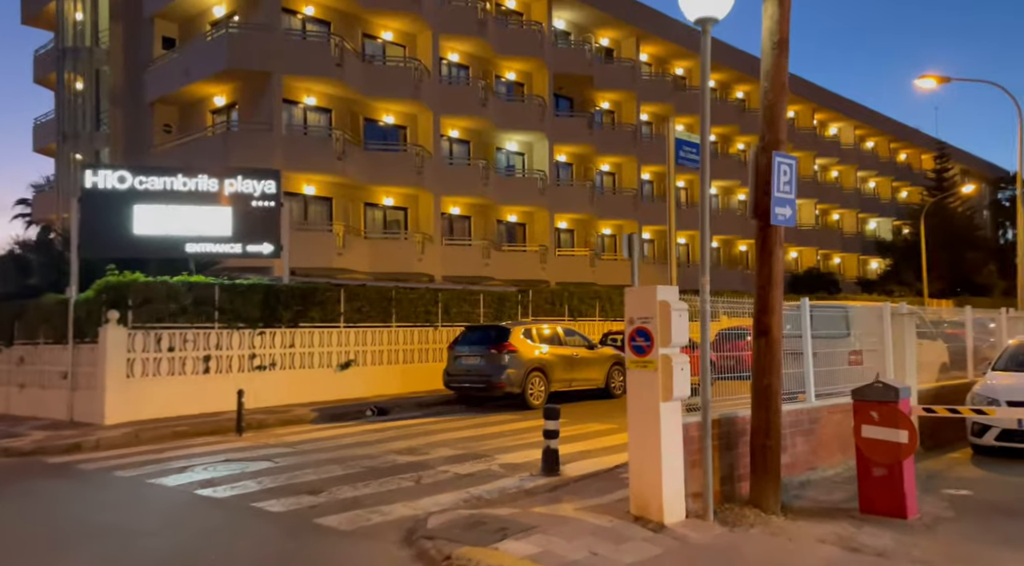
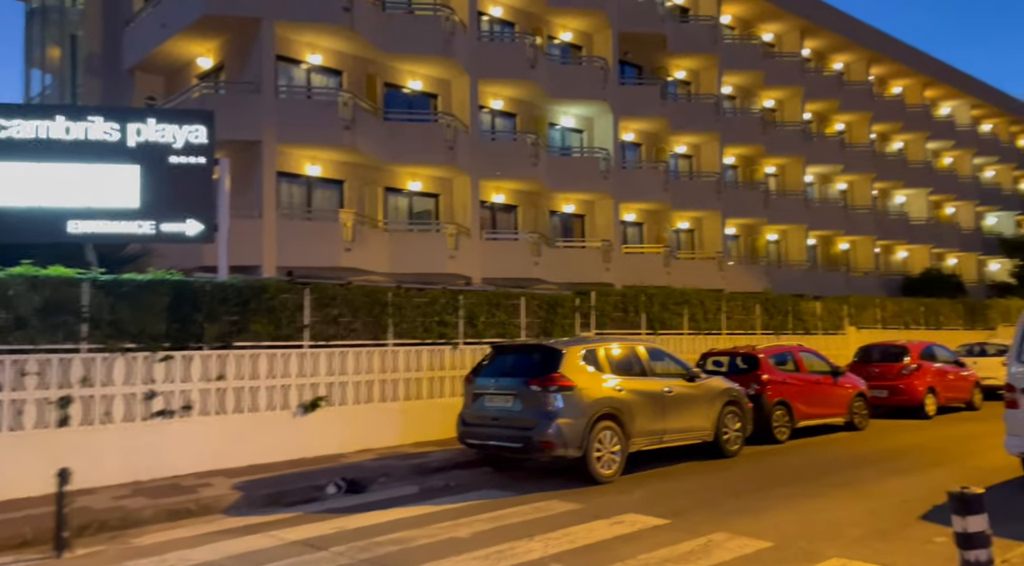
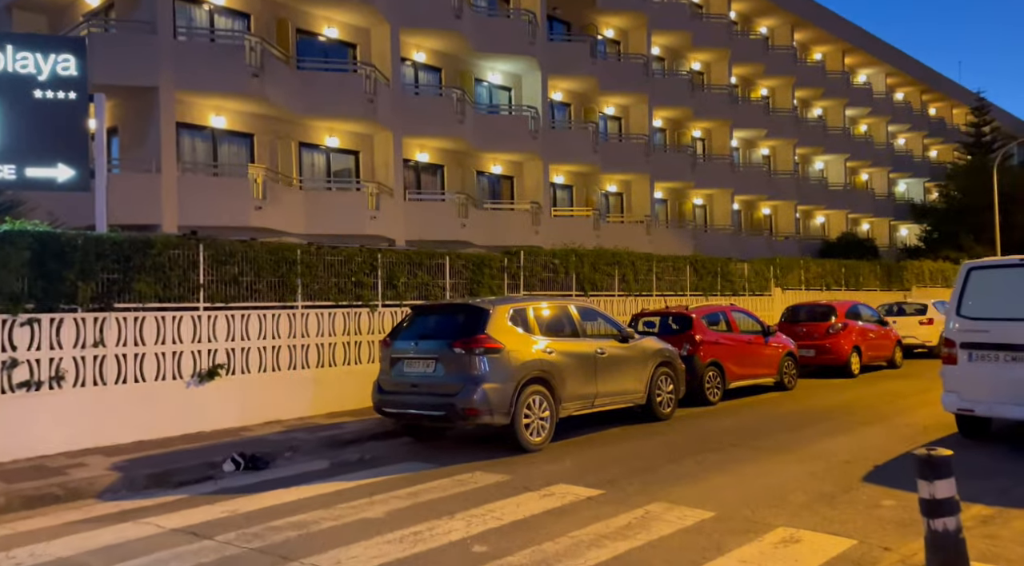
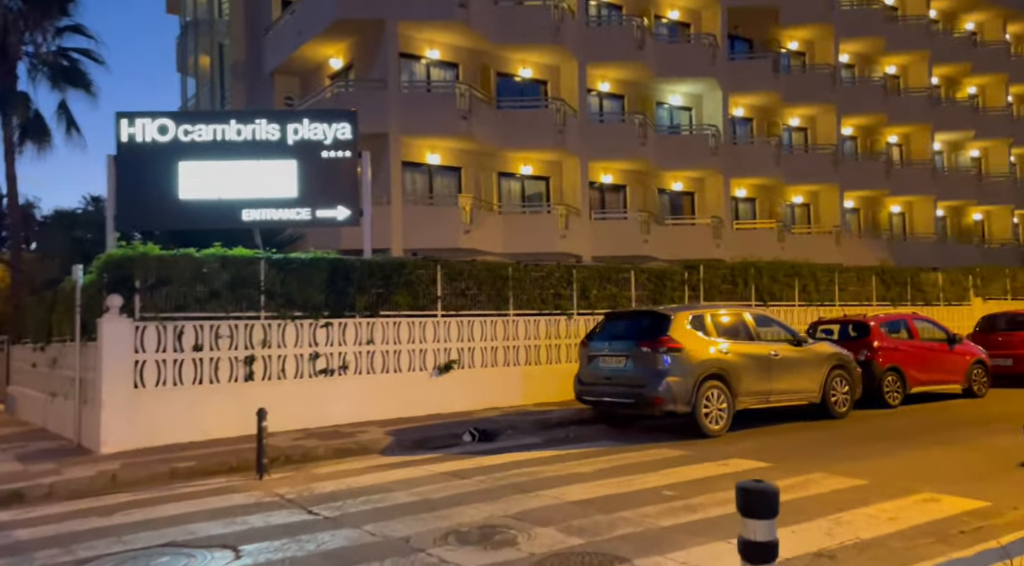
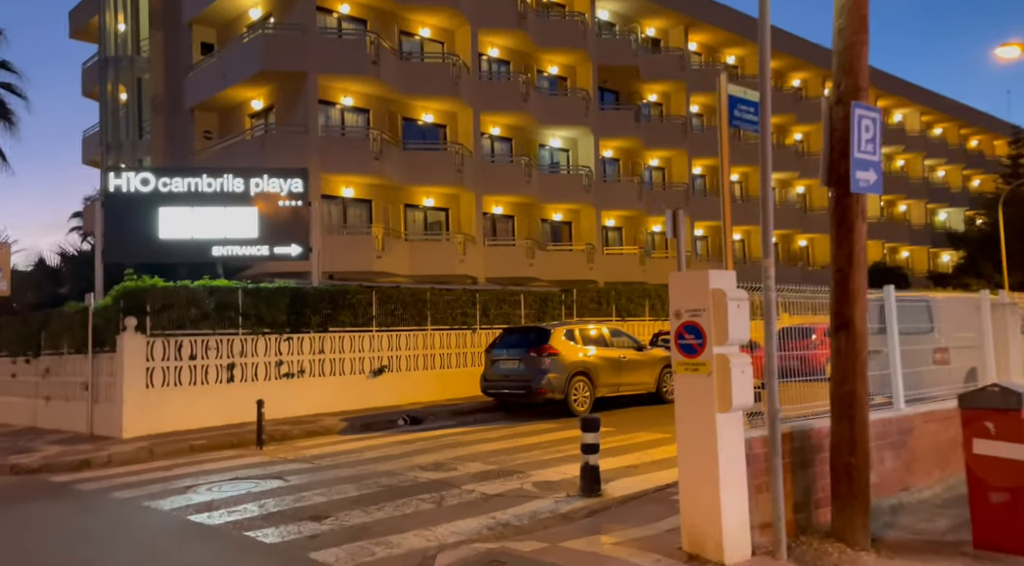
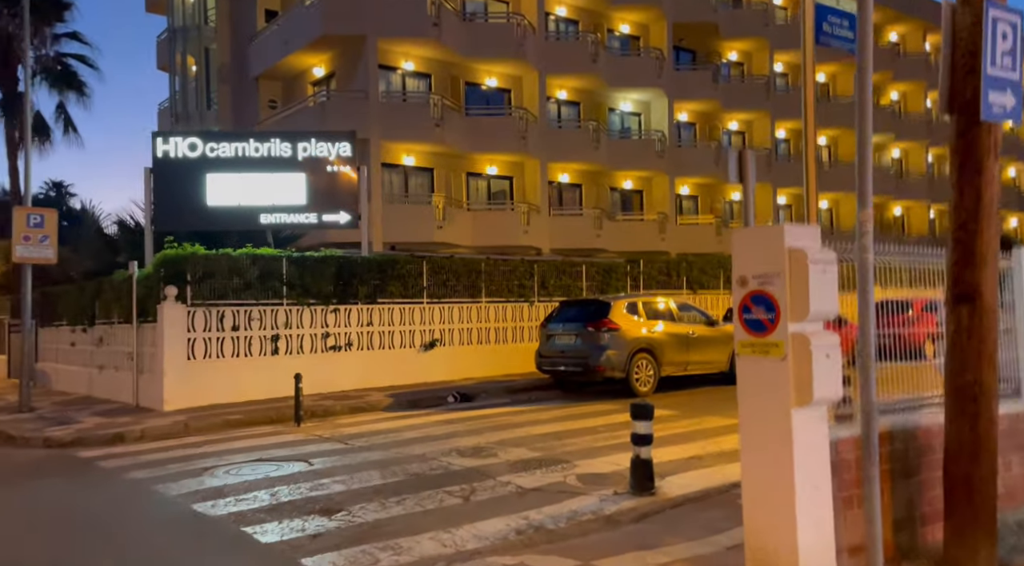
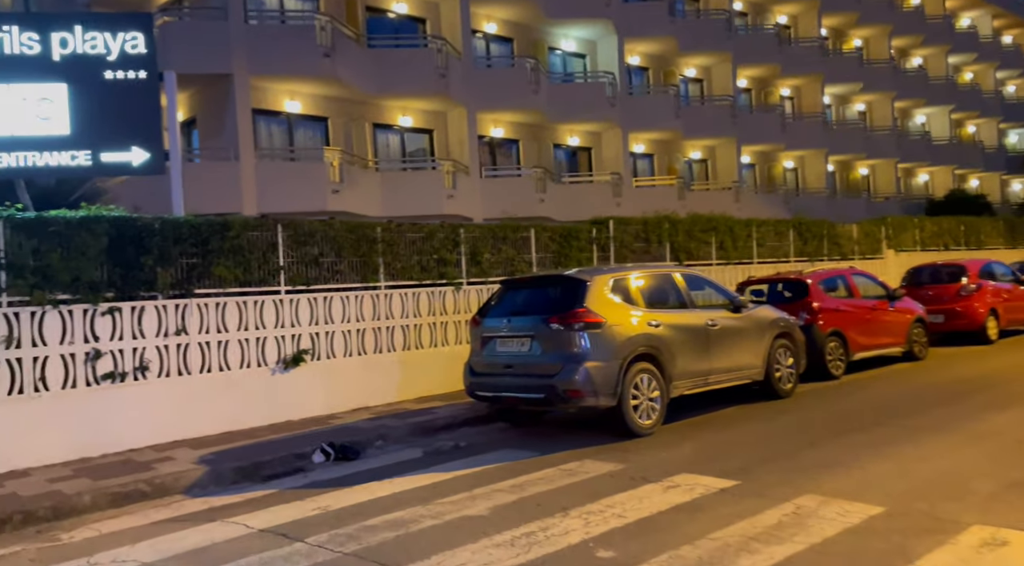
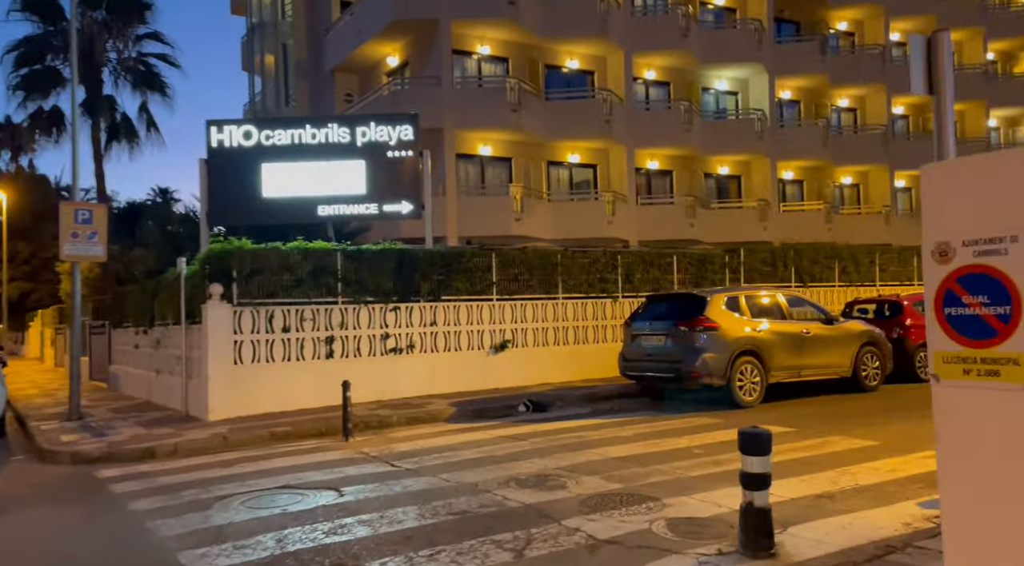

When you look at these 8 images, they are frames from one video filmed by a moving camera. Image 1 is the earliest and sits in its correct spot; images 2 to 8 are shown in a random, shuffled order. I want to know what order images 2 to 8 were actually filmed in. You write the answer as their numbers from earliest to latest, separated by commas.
5, 6, 8, 4, 2, 3, 7
